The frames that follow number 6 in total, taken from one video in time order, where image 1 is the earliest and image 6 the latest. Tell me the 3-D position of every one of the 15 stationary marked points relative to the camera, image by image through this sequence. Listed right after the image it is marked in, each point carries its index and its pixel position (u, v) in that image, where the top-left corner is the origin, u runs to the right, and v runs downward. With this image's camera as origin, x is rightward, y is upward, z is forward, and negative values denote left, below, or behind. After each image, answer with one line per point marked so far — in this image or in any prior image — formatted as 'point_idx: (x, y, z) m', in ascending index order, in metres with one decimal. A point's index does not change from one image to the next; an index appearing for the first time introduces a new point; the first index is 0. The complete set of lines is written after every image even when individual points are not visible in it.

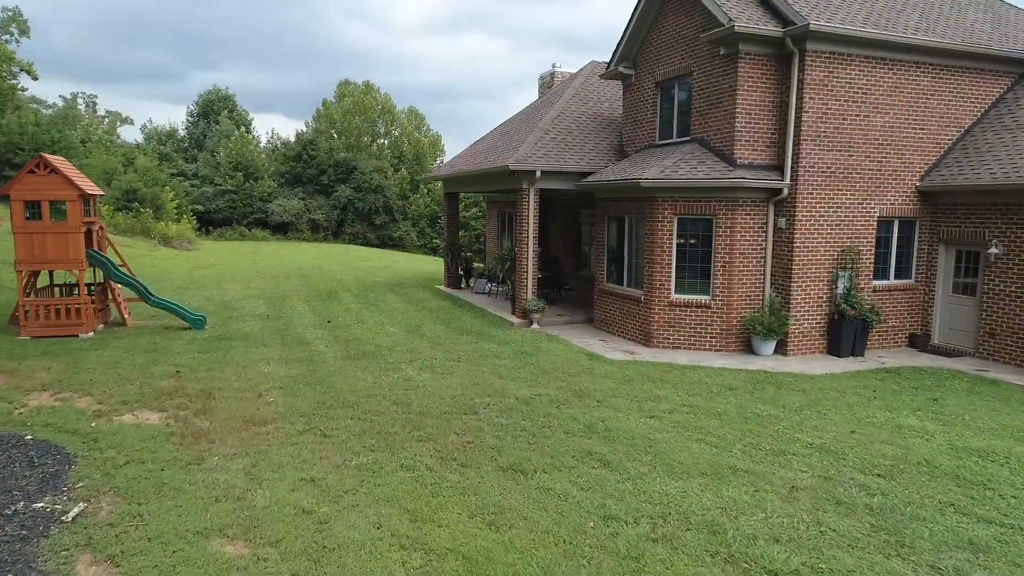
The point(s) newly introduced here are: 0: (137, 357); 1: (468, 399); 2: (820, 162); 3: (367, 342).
0: (-9.8, -1.8, +10.1) m
1: (-0.9, -2.4, +8.2) m
2: (+8.2, +3.3, +10.2) m
3: (-4.3, -1.6, +11.3) m
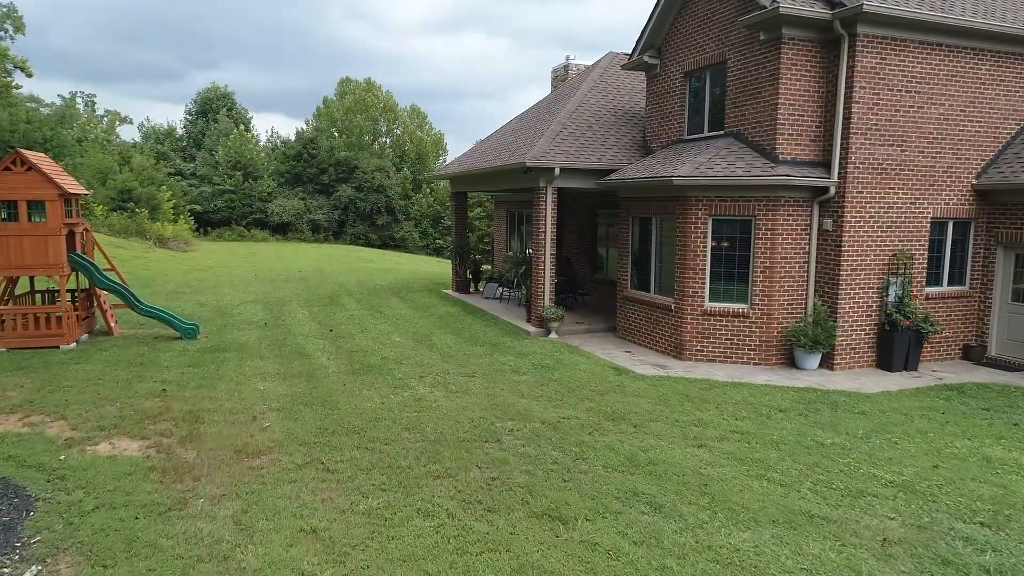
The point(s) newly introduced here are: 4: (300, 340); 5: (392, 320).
0: (-9.3, -2.0, +9.2) m
1: (-0.5, -2.6, +7.3) m
2: (+8.7, +3.1, +9.3) m
3: (-3.8, -1.8, +10.4) m
4: (-6.2, -1.5, +11.3) m
5: (-4.1, -1.1, +13.2) m
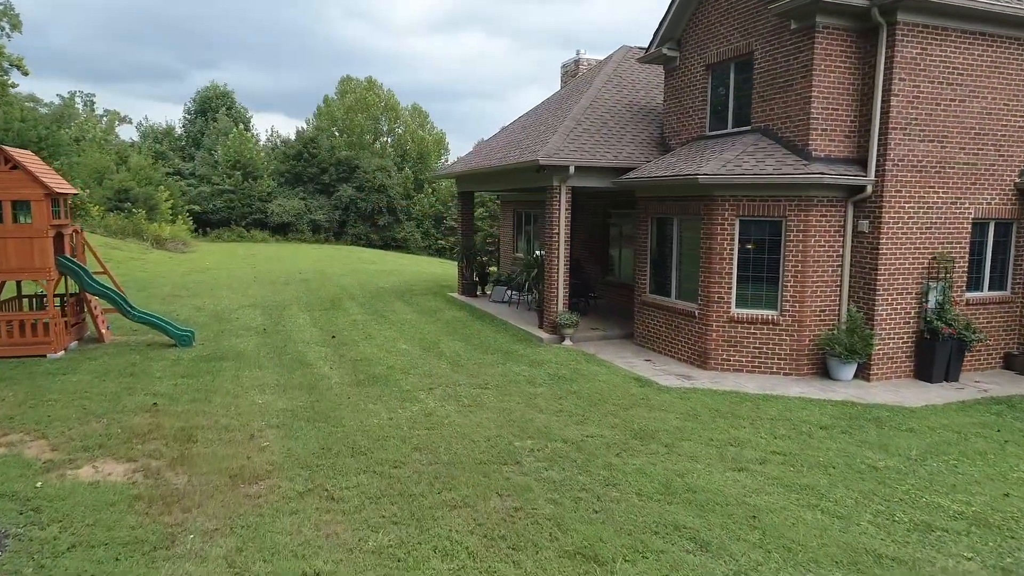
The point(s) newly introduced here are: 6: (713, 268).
0: (-8.9, -2.1, +8.6) m
1: (-0.1, -2.7, +6.7) m
2: (+9.0, +3.0, +8.7) m
3: (-3.4, -1.9, +9.8) m
4: (-5.9, -1.7, +10.8) m
5: (-3.8, -1.2, +12.6) m
6: (+4.8, +0.5, +9.3) m
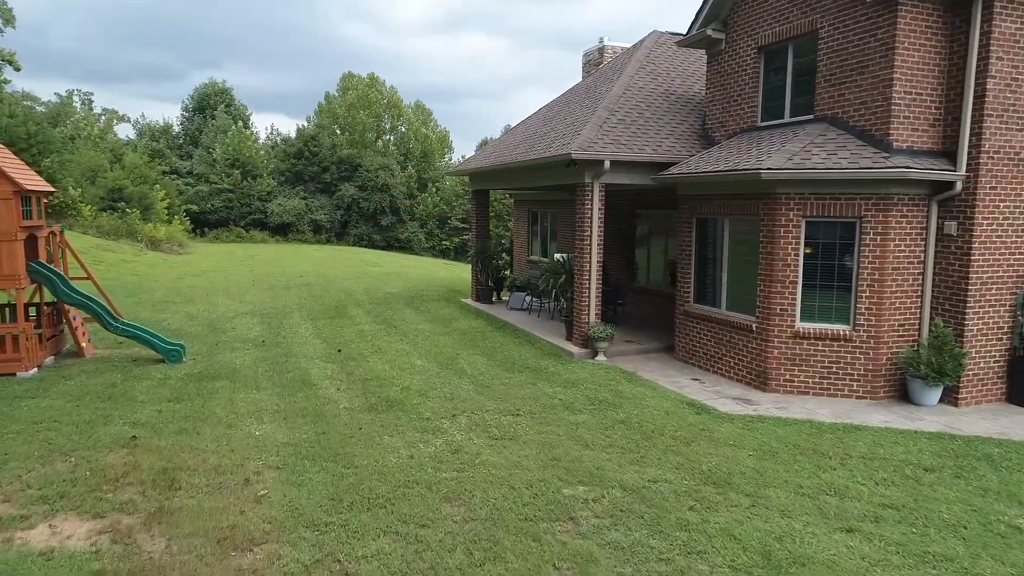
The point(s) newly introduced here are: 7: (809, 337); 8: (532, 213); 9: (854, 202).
0: (-8.2, -2.4, +7.4) m
1: (+0.6, -2.9, +5.6) m
2: (+9.7, +2.8, +7.5) m
3: (-2.7, -2.1, +8.7) m
4: (-5.2, -1.9, +9.6) m
5: (-3.1, -1.4, +11.4) m
6: (+5.5, +0.3, +8.1) m
7: (+6.2, -1.0, +8.0) m
8: (+1.0, +3.5, +17.9) m
9: (+6.9, +1.7, +7.7) m
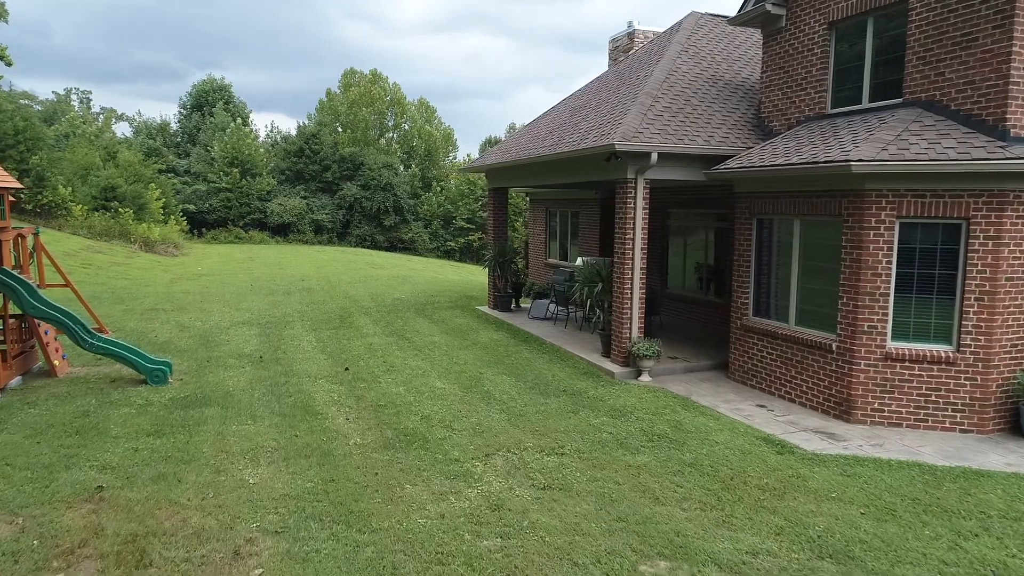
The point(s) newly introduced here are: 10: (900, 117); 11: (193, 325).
0: (-7.5, -2.6, +6.2) m
1: (+1.3, -3.1, +4.3) m
2: (+10.4, +2.5, +6.3) m
3: (-2.0, -2.4, +7.5) m
4: (-4.5, -2.1, +8.4) m
5: (-2.3, -1.7, +10.2) m
6: (+6.3, 0.0, +6.9) m
7: (+6.9, -1.3, +6.8) m
8: (+1.7, +3.2, +16.7) m
9: (+7.6, +1.5, +6.5) m
10: (+7.2, +3.2, +7.2) m
11: (-10.3, -1.2, +12.5) m
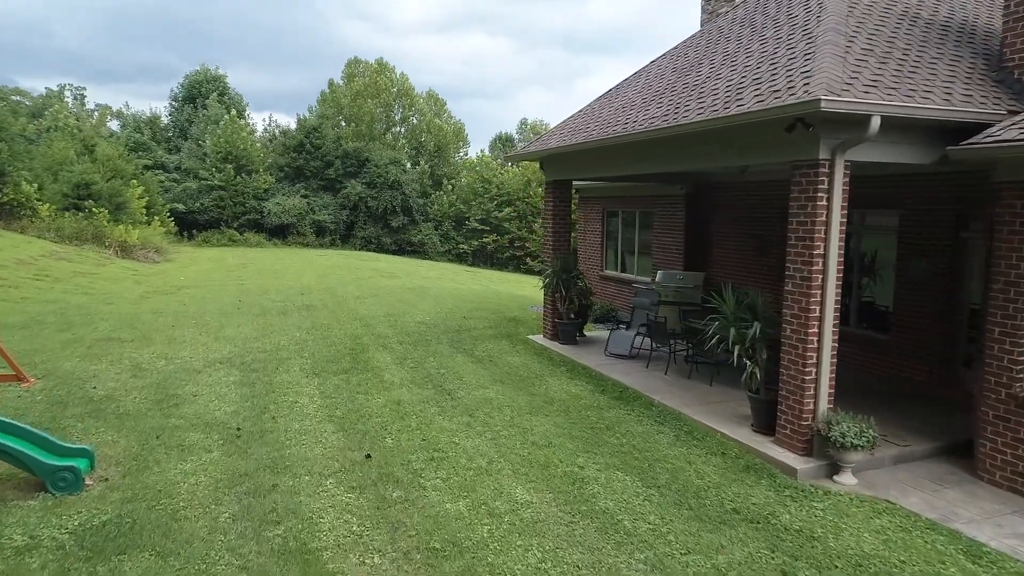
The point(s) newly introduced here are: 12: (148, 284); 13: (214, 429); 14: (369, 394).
0: (-5.8, -3.2, +3.0) m
1: (+3.0, -3.8, +1.1) m
2: (+12.2, +1.9, +3.1) m
3: (-0.3, -3.0, +4.2) m
4: (-2.7, -2.8, +5.1) m
5: (-0.6, -2.3, +6.9) m
6: (+8.0, -0.6, +3.6) m
7: (+8.6, -1.9, +3.6) m
8: (+3.4, +2.6, +13.4) m
9: (+9.3, +0.8, +3.2) m
10: (+8.9, +2.5, +3.9) m
11: (-8.6, -1.8, +9.2) m
12: (-16.2, +0.2, +17.2) m
13: (-5.2, -2.4, +6.7) m
14: (-2.9, -2.1, +7.8) m
